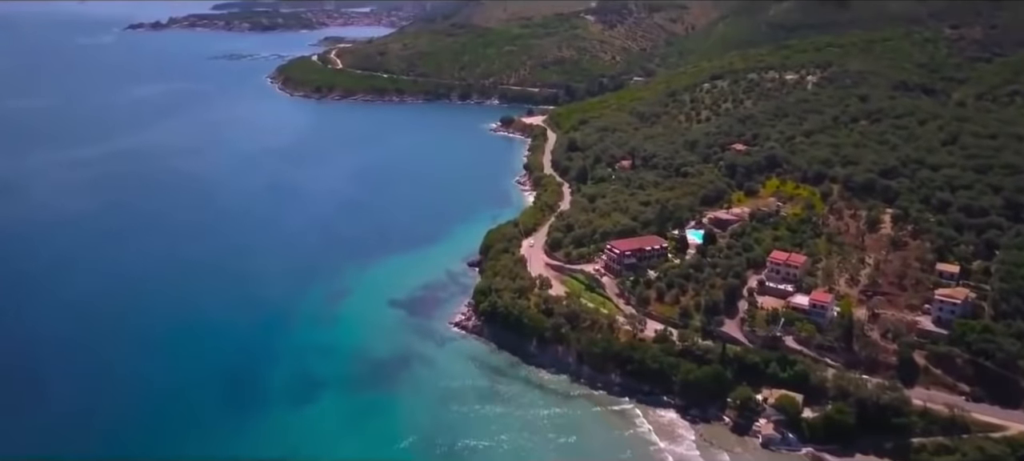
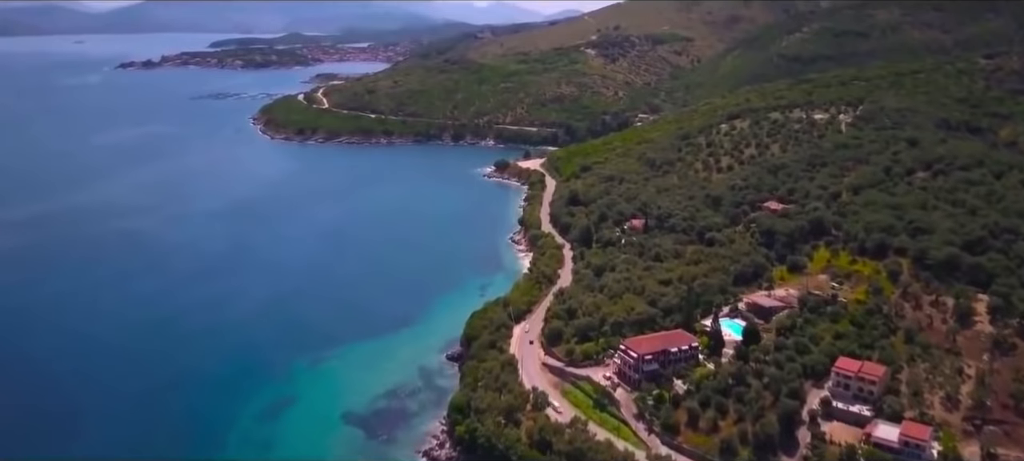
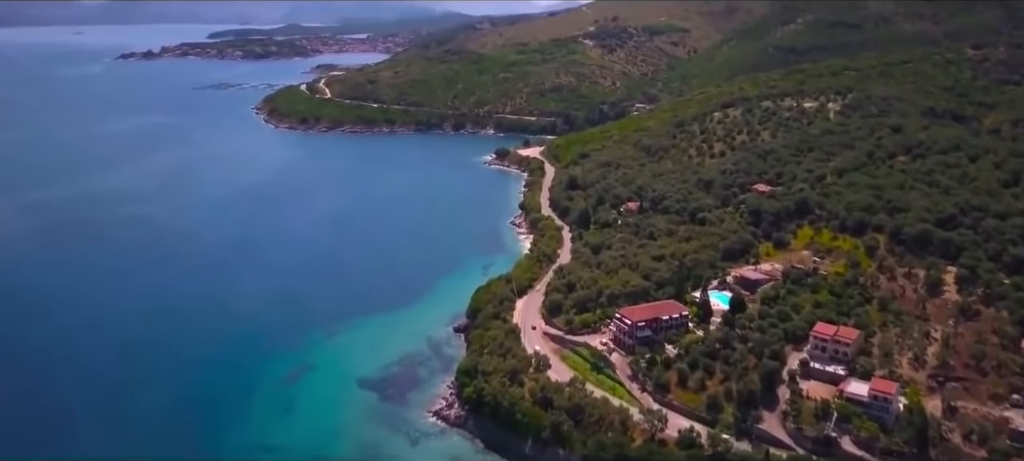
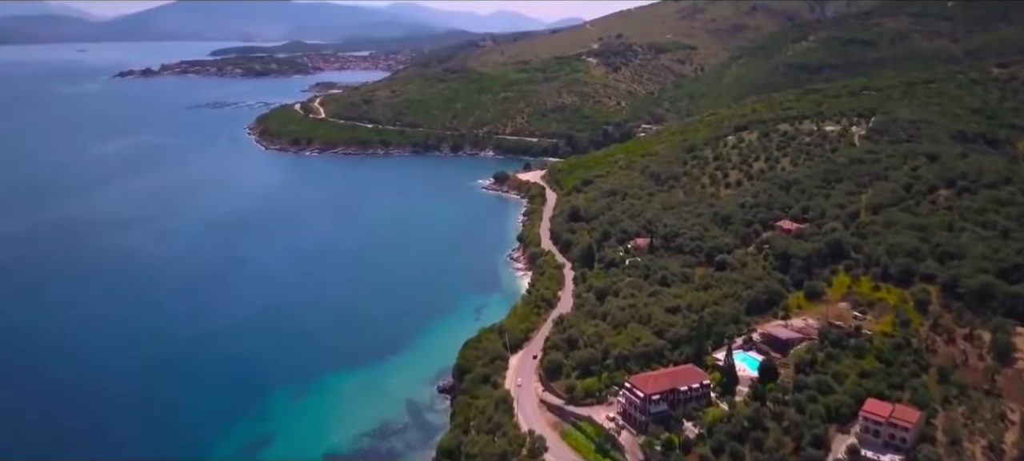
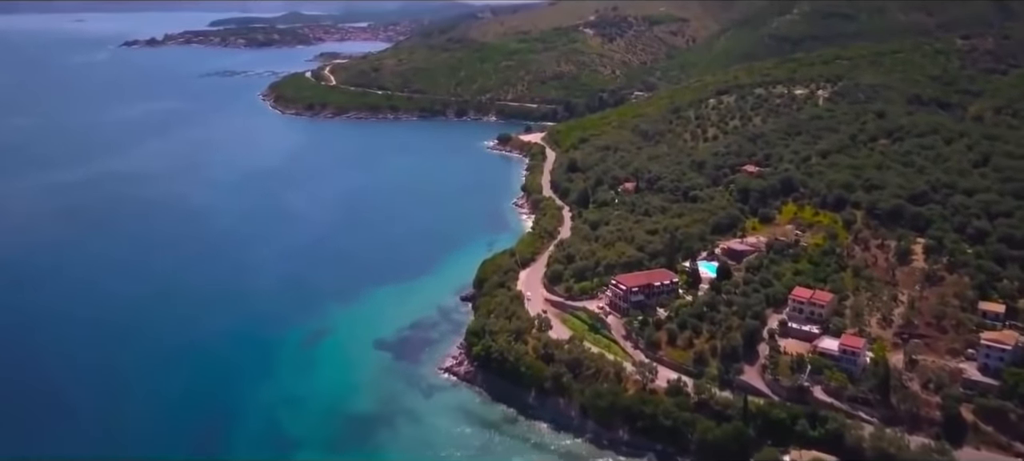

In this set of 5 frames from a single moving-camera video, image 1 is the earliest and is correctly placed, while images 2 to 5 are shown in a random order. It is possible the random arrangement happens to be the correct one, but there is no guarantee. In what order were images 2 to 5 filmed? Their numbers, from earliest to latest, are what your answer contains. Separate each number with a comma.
5, 3, 2, 4
